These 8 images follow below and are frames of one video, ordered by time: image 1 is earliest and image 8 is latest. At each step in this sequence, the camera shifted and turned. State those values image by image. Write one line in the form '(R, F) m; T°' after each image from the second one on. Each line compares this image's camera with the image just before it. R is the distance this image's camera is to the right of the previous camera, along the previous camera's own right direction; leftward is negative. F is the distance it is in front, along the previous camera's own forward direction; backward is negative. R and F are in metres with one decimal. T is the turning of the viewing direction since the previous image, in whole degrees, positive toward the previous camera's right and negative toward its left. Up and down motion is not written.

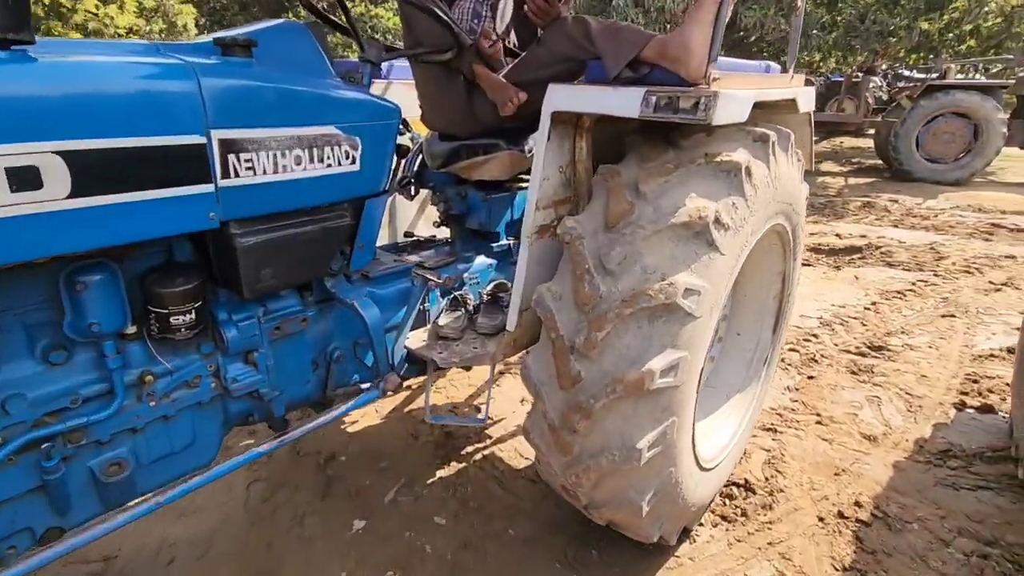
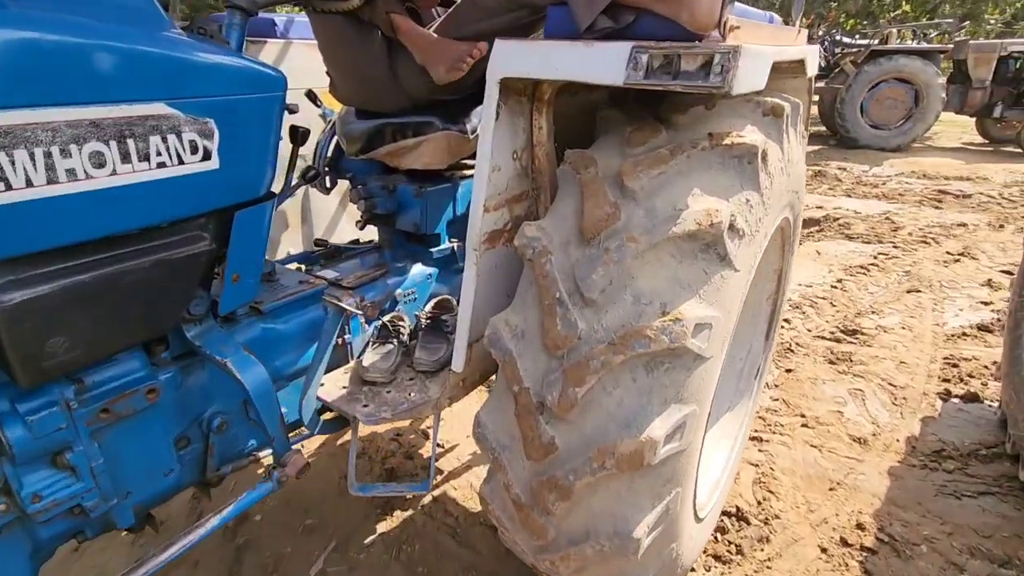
(0.0, +0.5) m; +5°
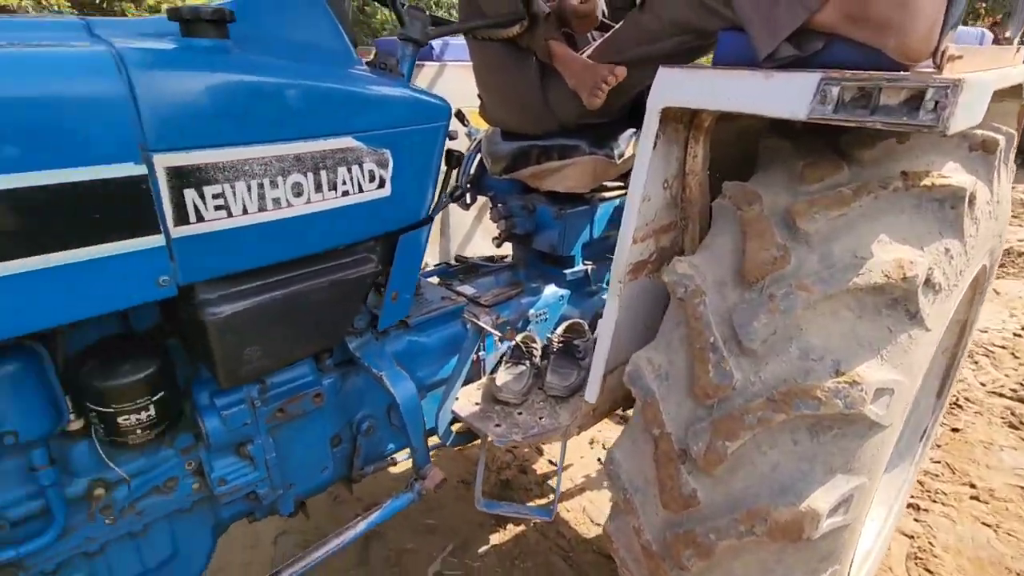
(-0.1, 0.0) m; -12°
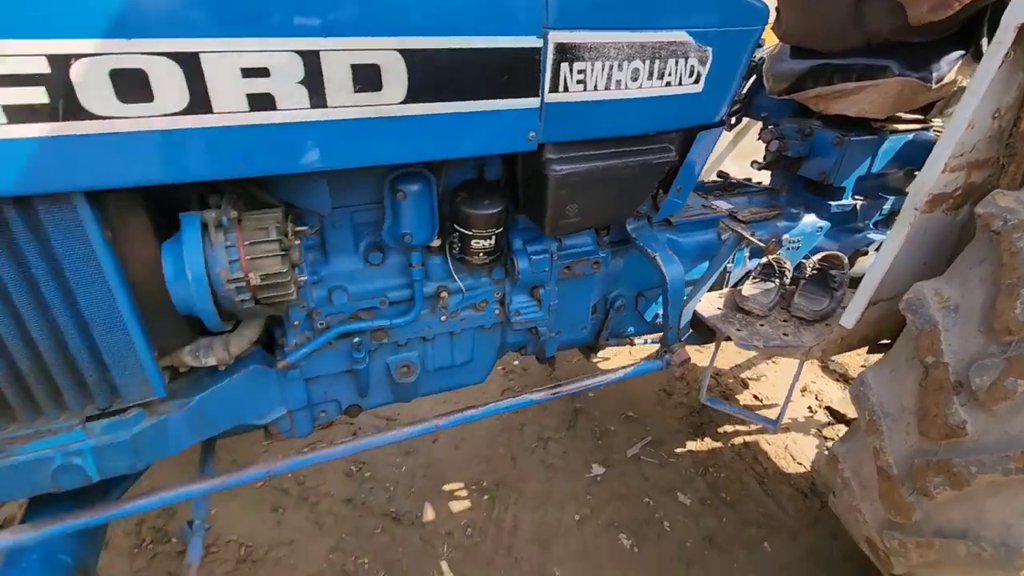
(-0.2, -0.2) m; -19°
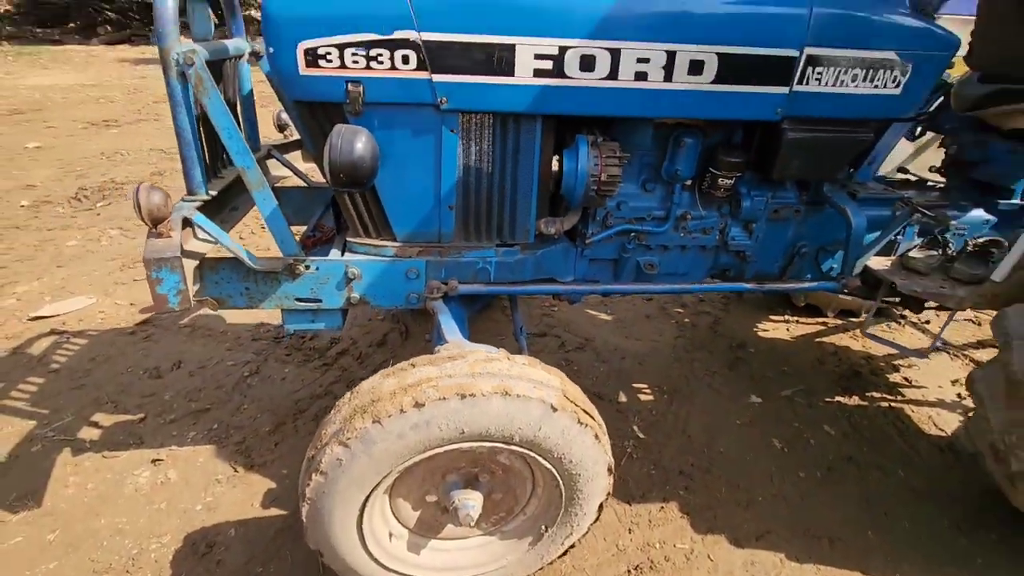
(-0.3, -0.8) m; -13°
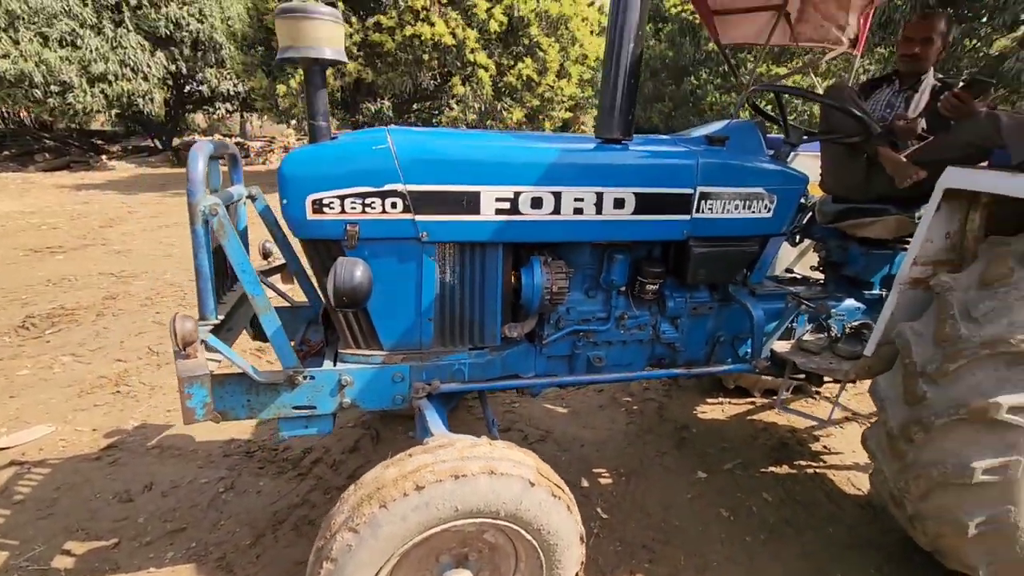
(-0.1, -0.3) m; +6°
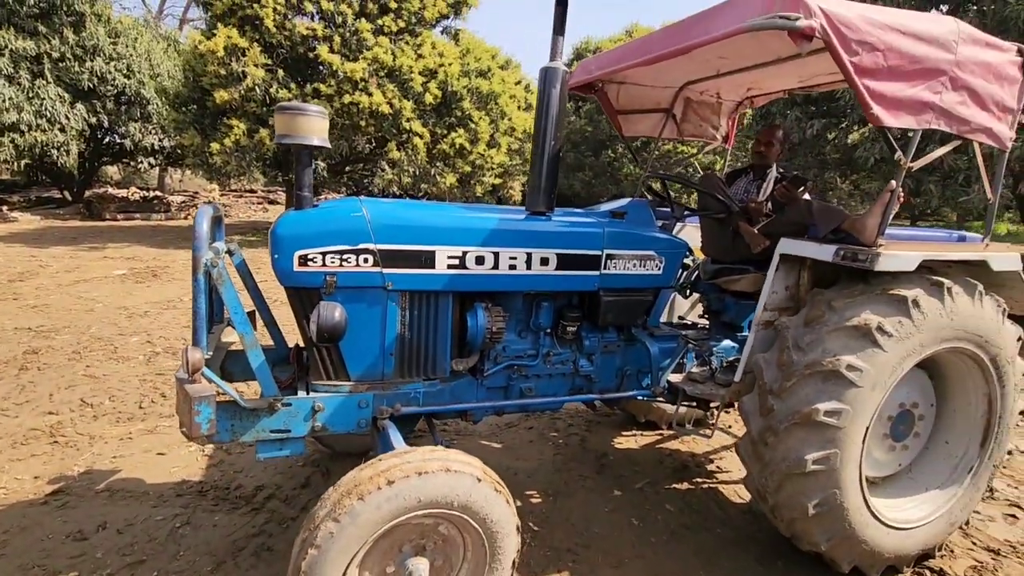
(-0.1, -0.5) m; +8°
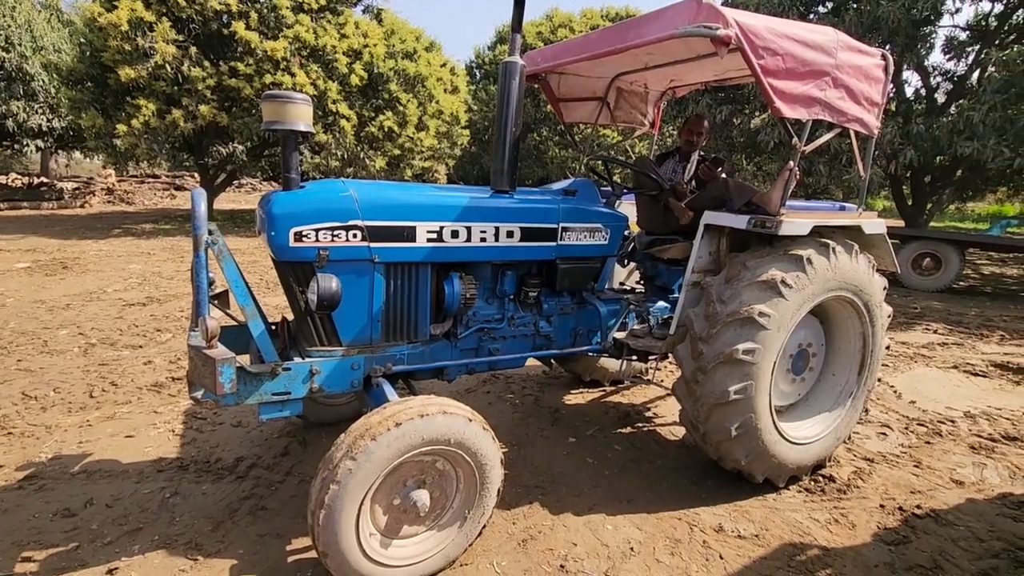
(-0.3, -0.4) m; +8°
